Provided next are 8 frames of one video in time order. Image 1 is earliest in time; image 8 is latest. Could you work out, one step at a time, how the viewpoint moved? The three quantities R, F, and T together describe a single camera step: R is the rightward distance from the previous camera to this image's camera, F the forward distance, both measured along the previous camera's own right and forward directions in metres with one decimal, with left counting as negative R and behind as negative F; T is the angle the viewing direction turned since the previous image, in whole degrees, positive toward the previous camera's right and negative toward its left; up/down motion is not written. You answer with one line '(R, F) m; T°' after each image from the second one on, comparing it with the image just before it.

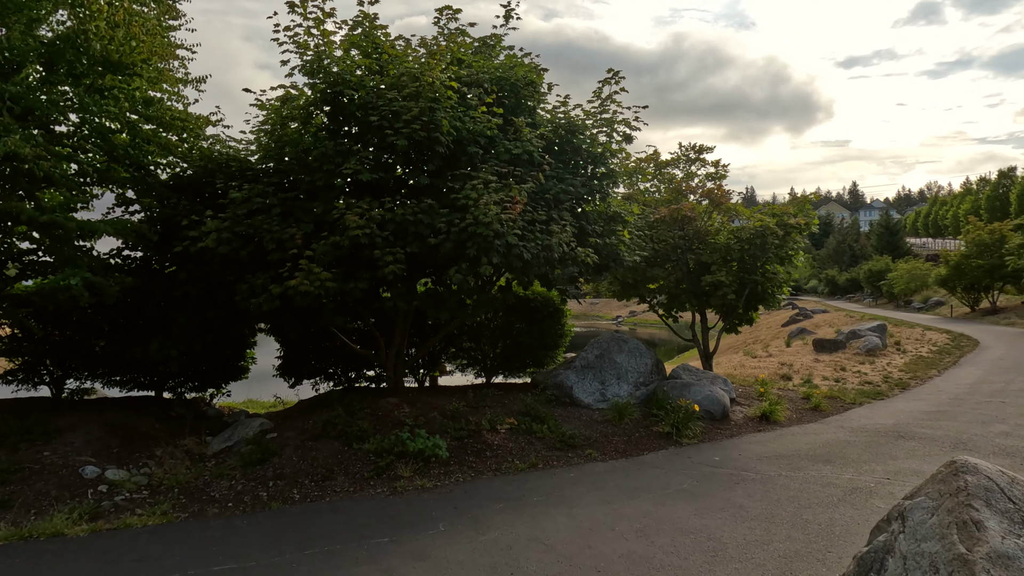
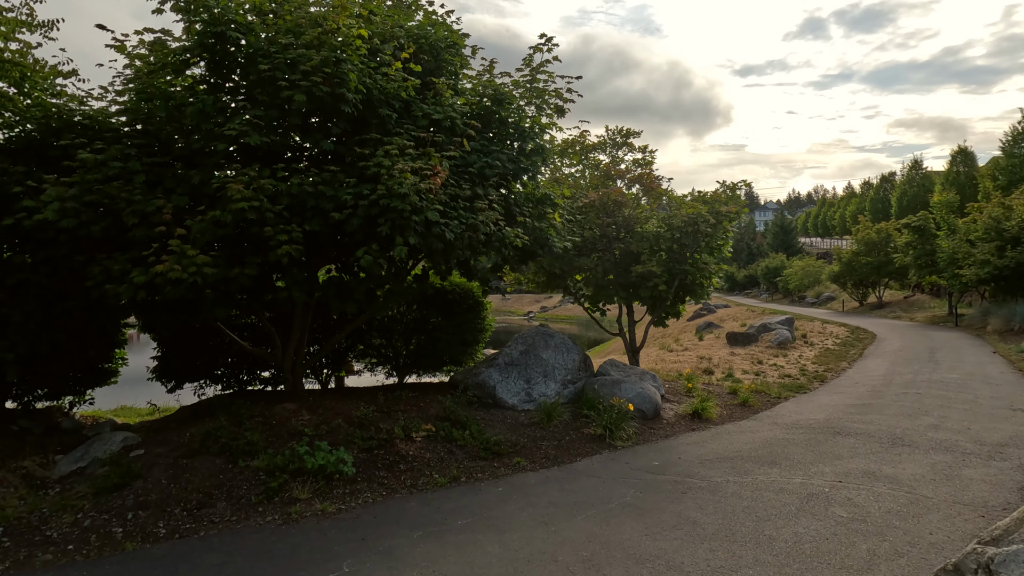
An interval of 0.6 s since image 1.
(-0.1, +0.8) m; +8°
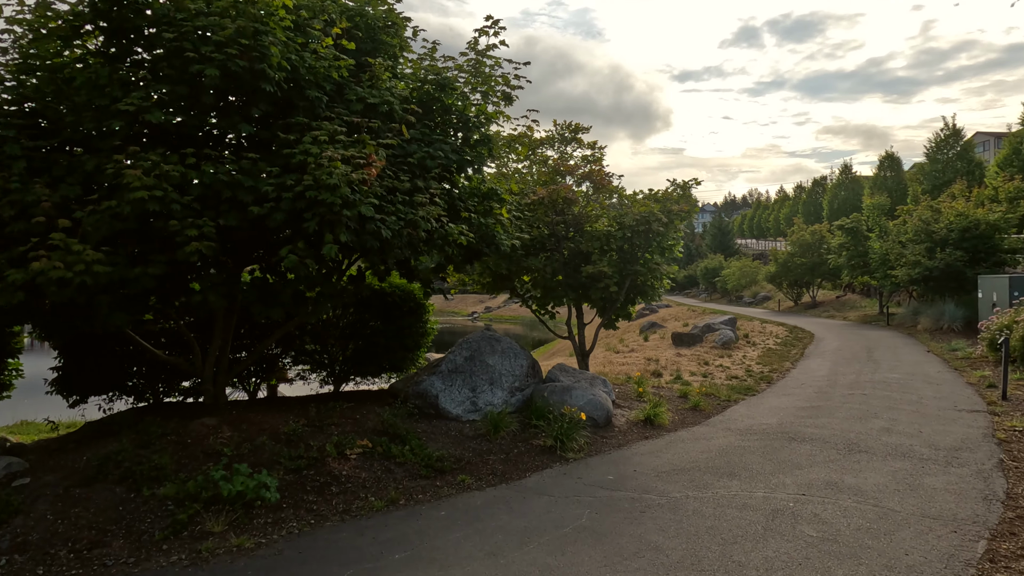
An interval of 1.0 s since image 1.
(0.0, +0.5) m; +5°
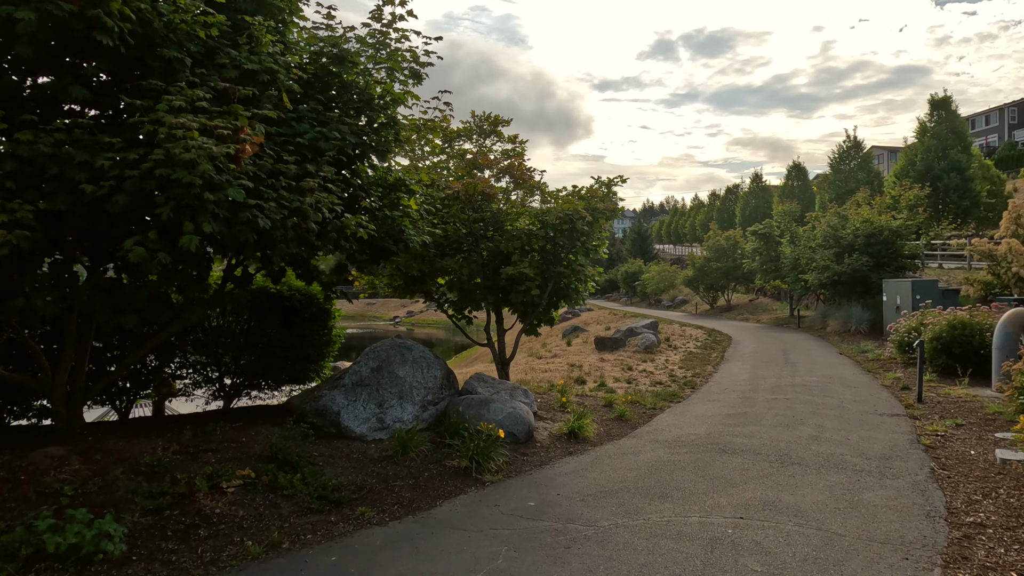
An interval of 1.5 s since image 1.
(+0.1, +0.7) m; +7°
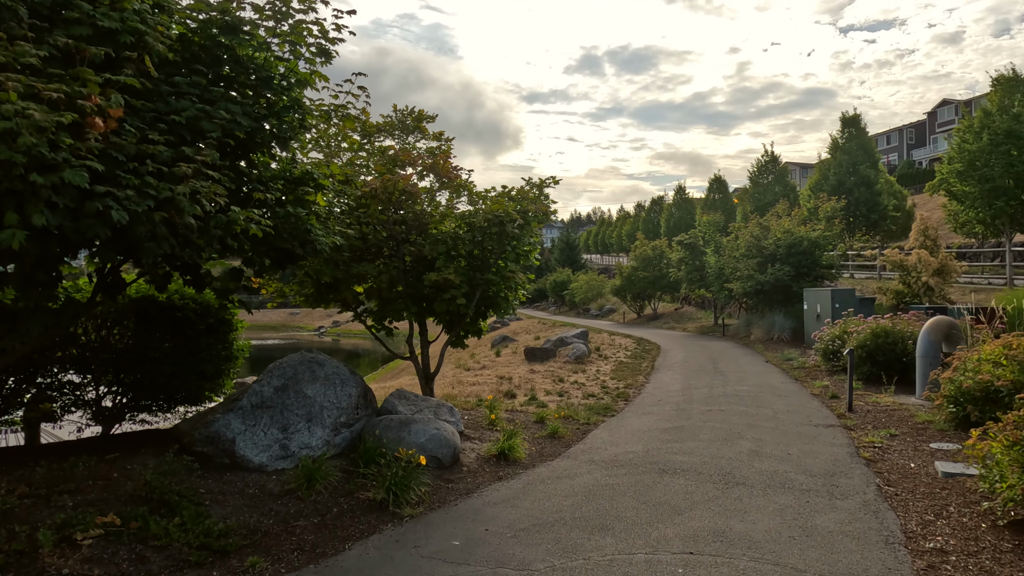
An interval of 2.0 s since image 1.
(0.0, +0.6) m; +6°
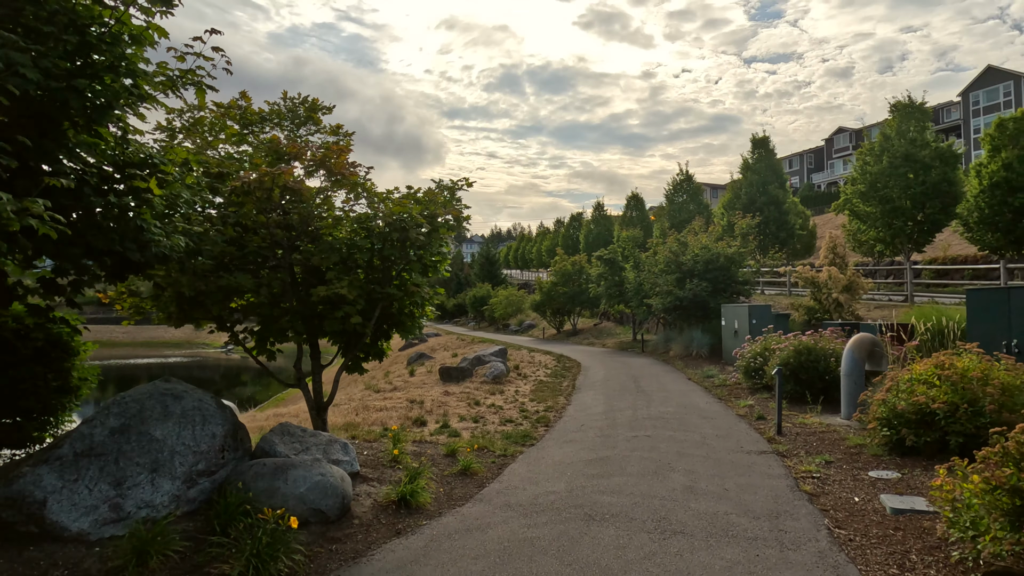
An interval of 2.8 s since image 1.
(+0.1, +0.9) m; +7°
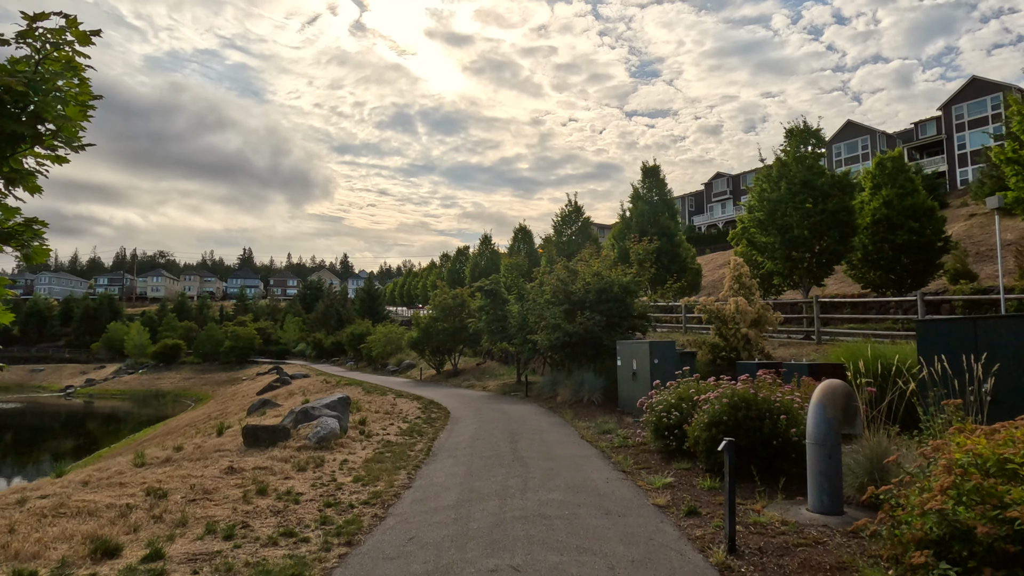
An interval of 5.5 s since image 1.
(+0.9, +3.9) m; +9°
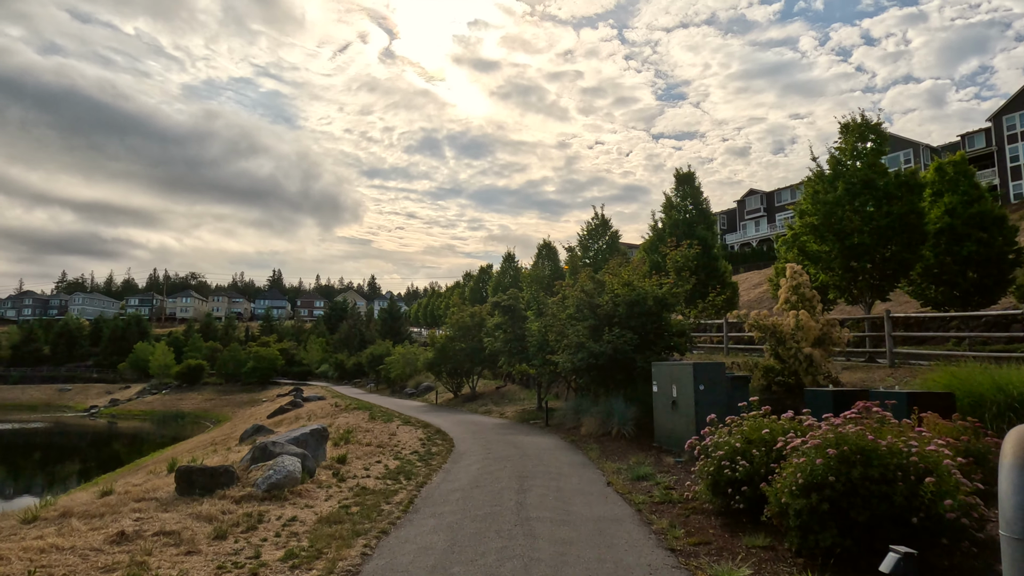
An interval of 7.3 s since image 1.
(+0.3, +2.6) m; -2°
